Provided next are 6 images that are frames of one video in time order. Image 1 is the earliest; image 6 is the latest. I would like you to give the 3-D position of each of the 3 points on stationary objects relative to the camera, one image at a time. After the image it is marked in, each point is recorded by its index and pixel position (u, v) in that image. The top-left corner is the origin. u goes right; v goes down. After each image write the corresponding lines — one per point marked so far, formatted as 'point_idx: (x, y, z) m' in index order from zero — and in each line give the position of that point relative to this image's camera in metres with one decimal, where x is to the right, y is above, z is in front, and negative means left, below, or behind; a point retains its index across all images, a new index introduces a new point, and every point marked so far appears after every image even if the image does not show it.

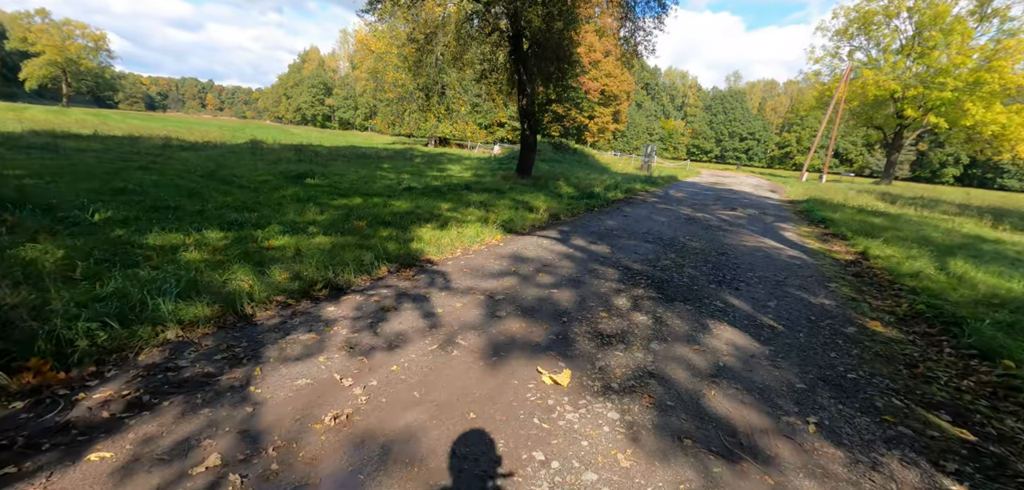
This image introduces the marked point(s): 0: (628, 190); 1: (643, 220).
0: (+4.5, +2.2, +17.3) m
1: (+3.1, +0.6, +10.6) m
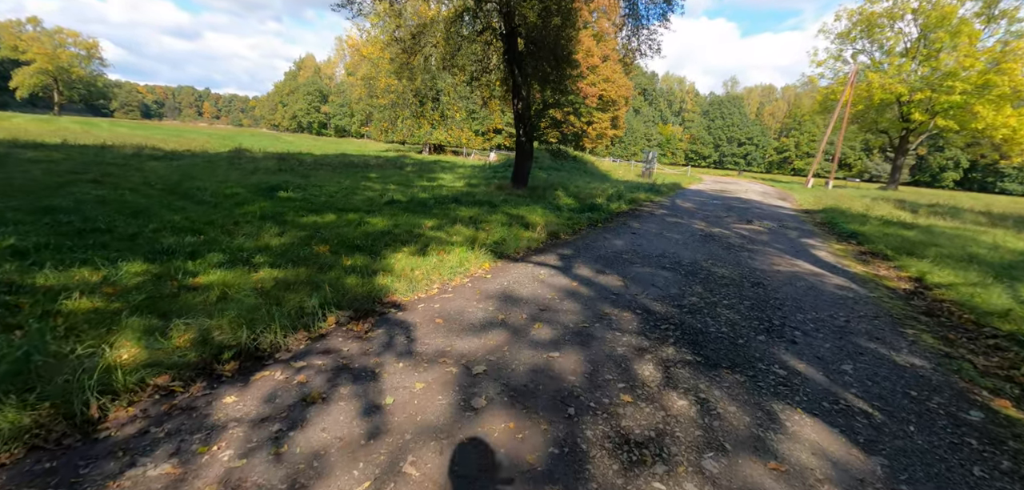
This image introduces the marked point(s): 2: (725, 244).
0: (+4.3, +1.6, +16.0) m
1: (+3.0, +0.1, +9.3) m
2: (+4.5, 0.0, +9.4) m
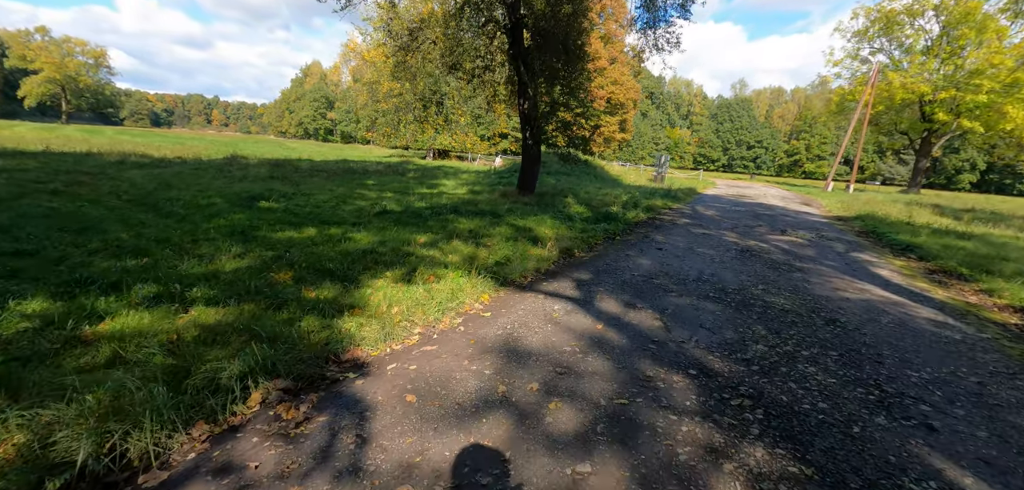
0: (+4.5, +1.2, +14.6) m
1: (+3.1, -0.2, +7.9) m
2: (+4.6, -0.3, +8.0) m
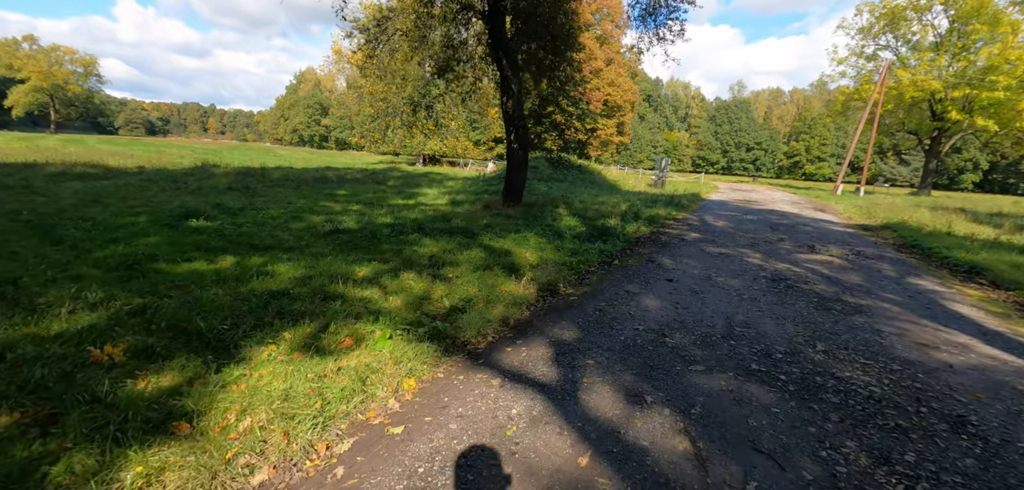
0: (+4.0, +0.7, +12.7) m
1: (+2.6, -0.6, +6.0) m
2: (+4.2, -0.7, +6.1) m
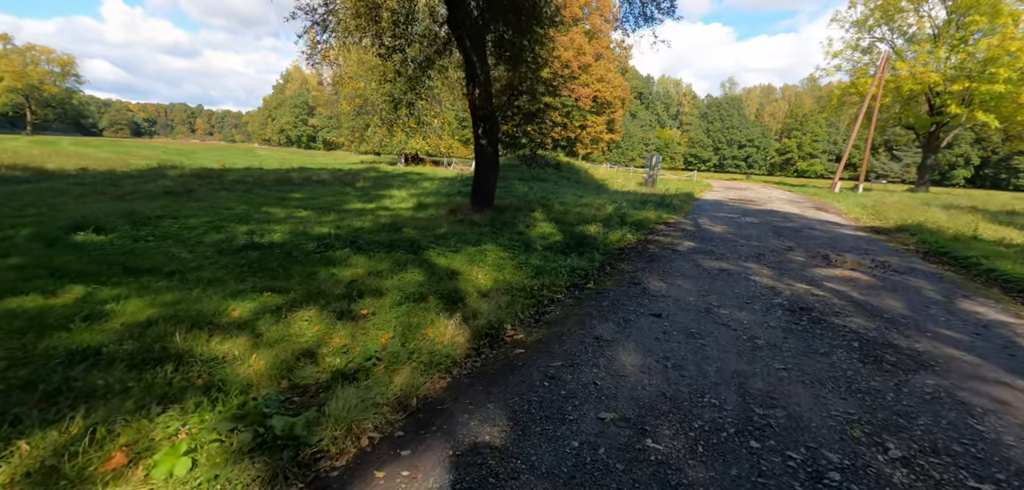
0: (+3.2, +0.5, +11.1) m
1: (+1.9, -0.9, +4.4) m
2: (+3.4, -0.9, +4.5) m
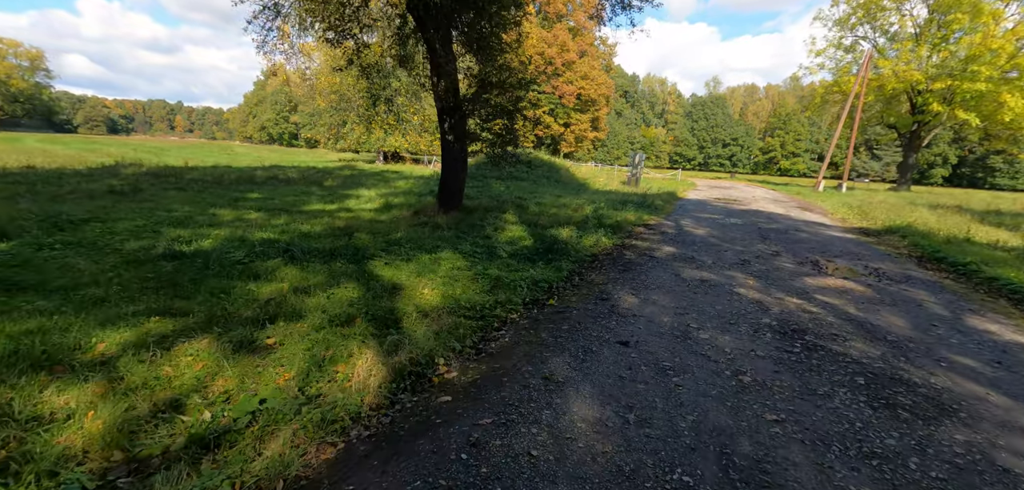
0: (+2.4, +0.4, +10.4) m
1: (+1.3, -1.0, +3.6) m
2: (+2.9, -1.1, +3.7) m
